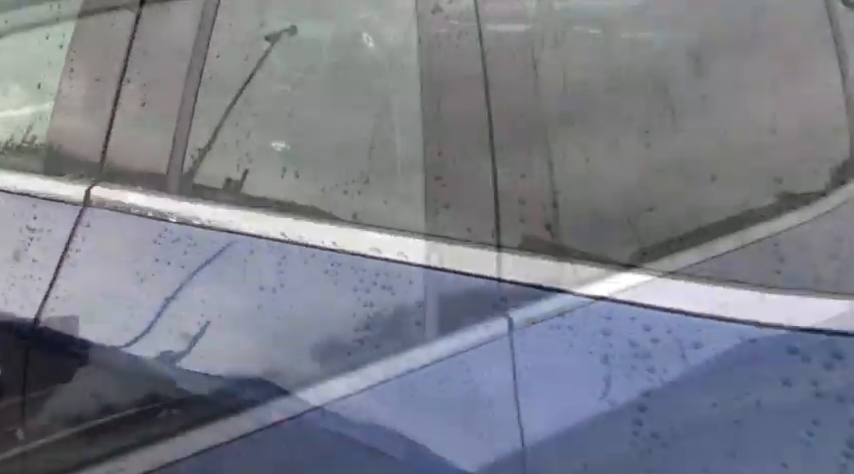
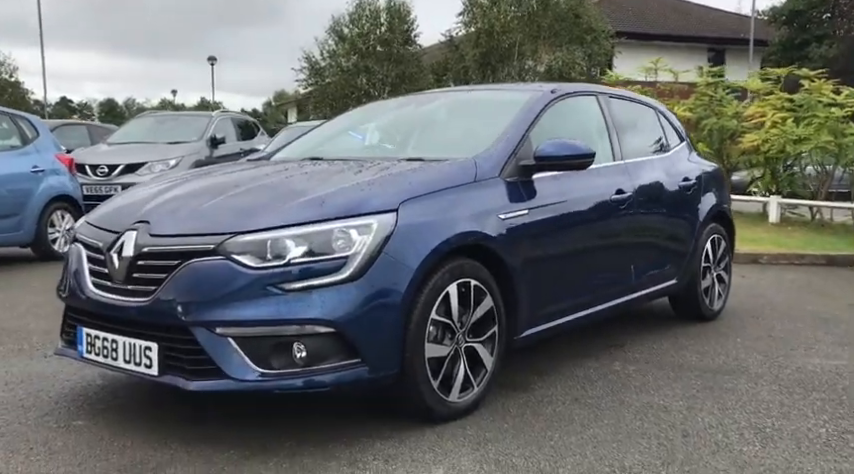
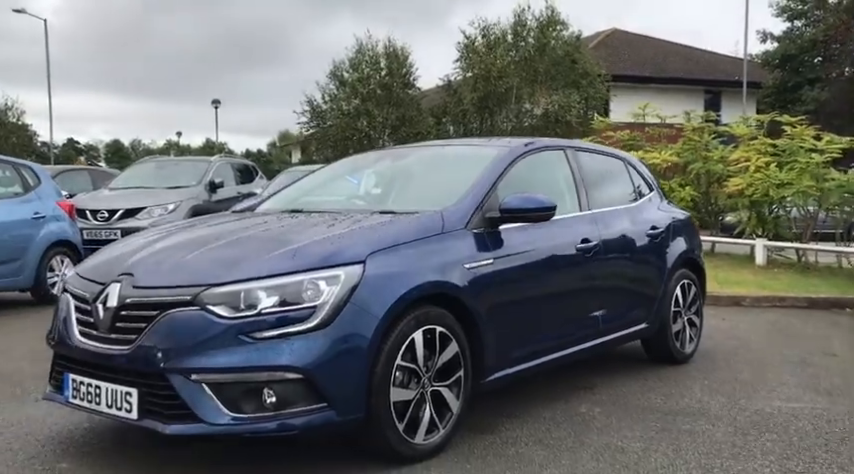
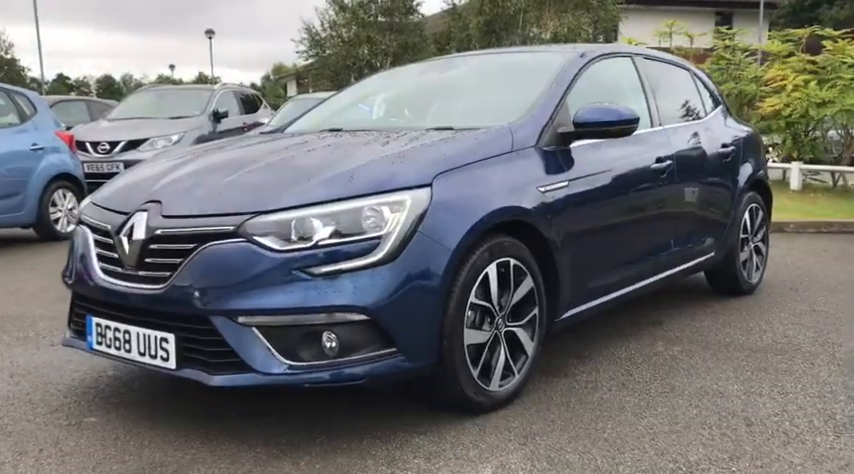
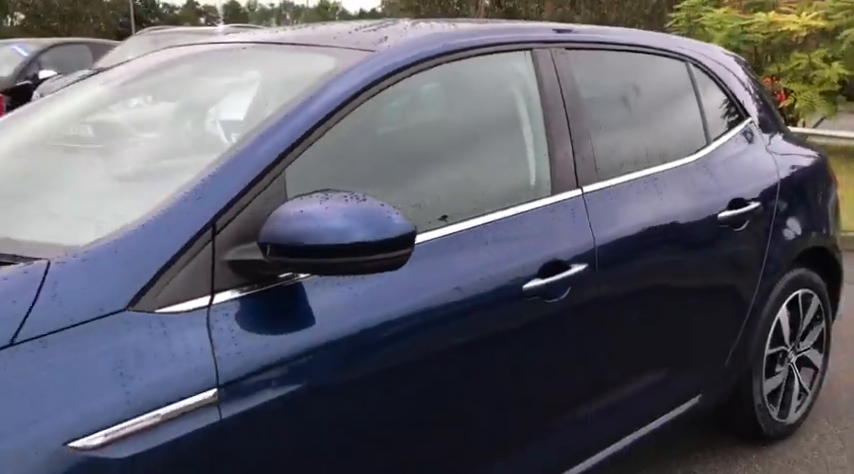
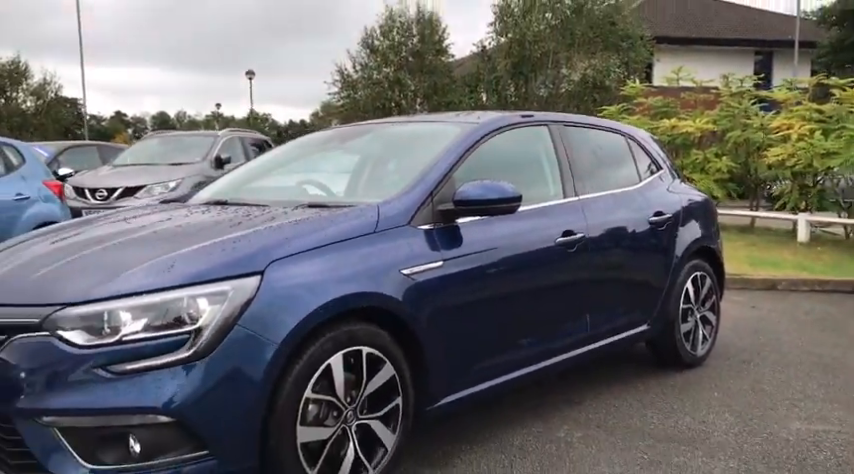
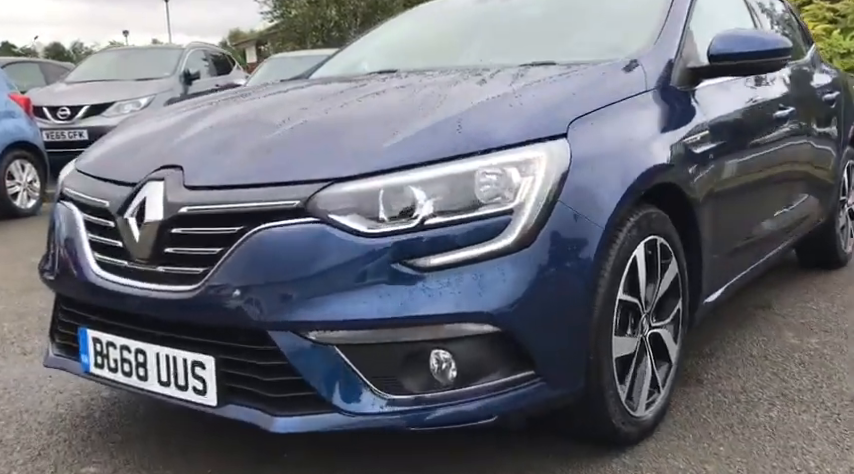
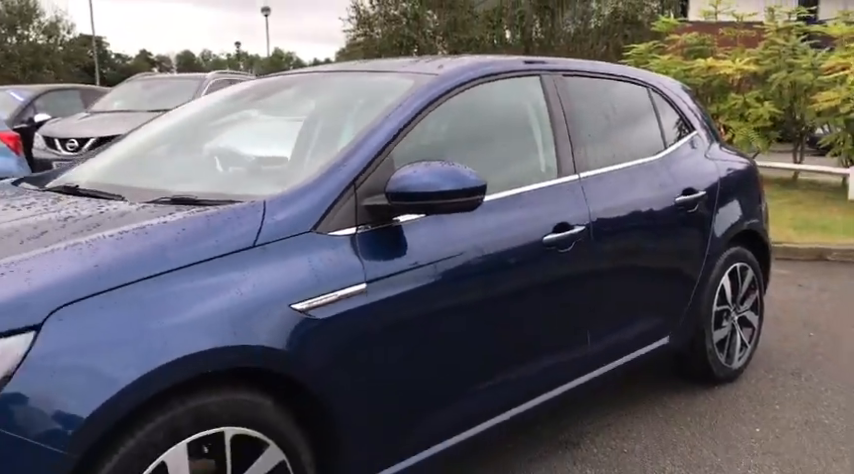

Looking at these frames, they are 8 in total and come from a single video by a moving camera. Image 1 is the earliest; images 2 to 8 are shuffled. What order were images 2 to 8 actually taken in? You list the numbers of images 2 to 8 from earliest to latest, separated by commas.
5, 8, 6, 3, 2, 4, 7
